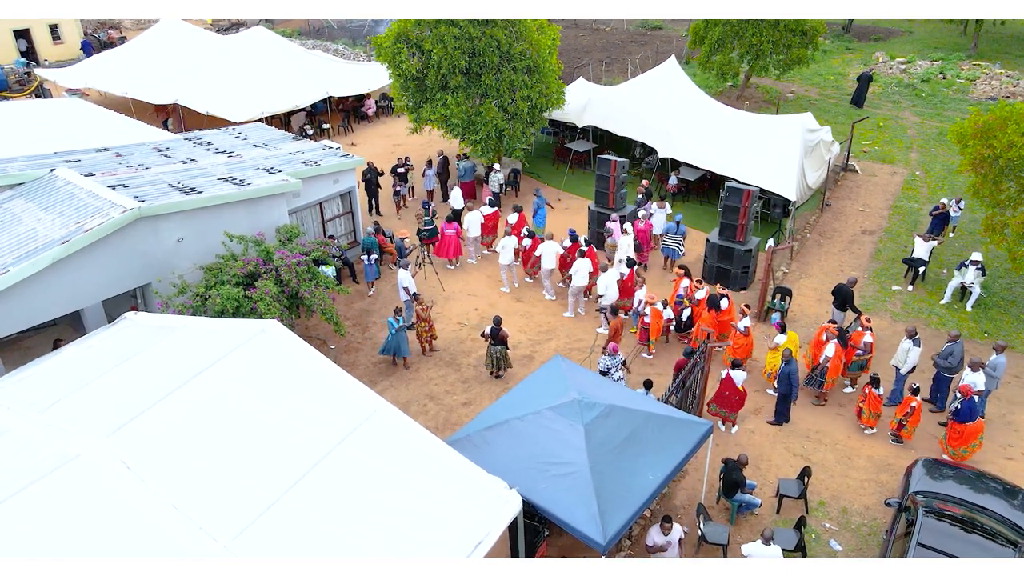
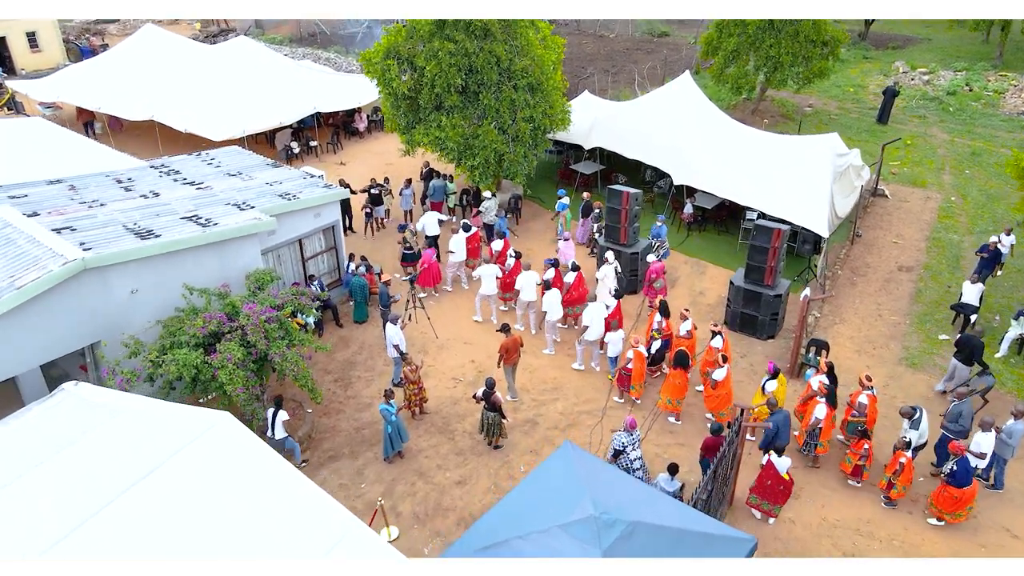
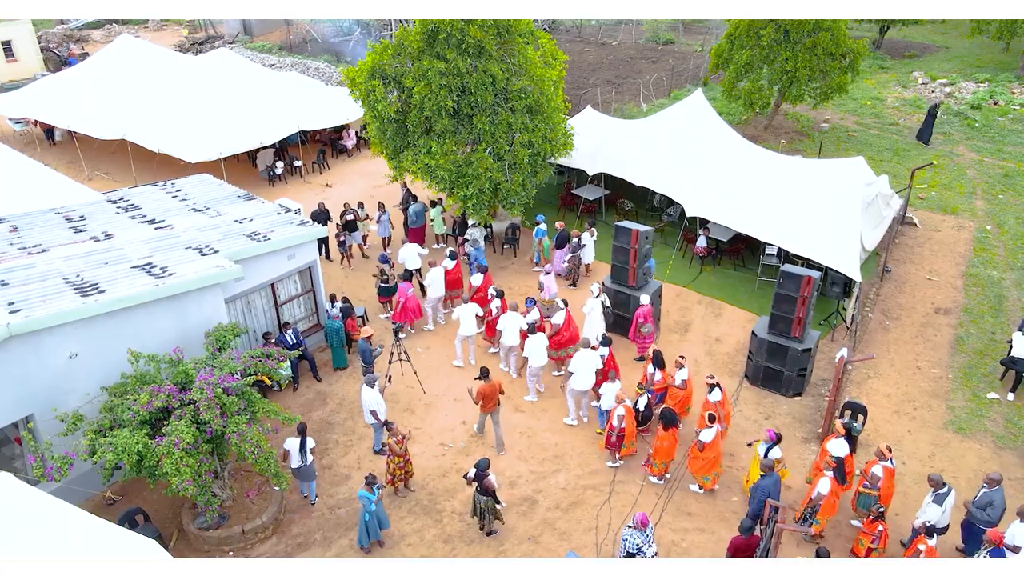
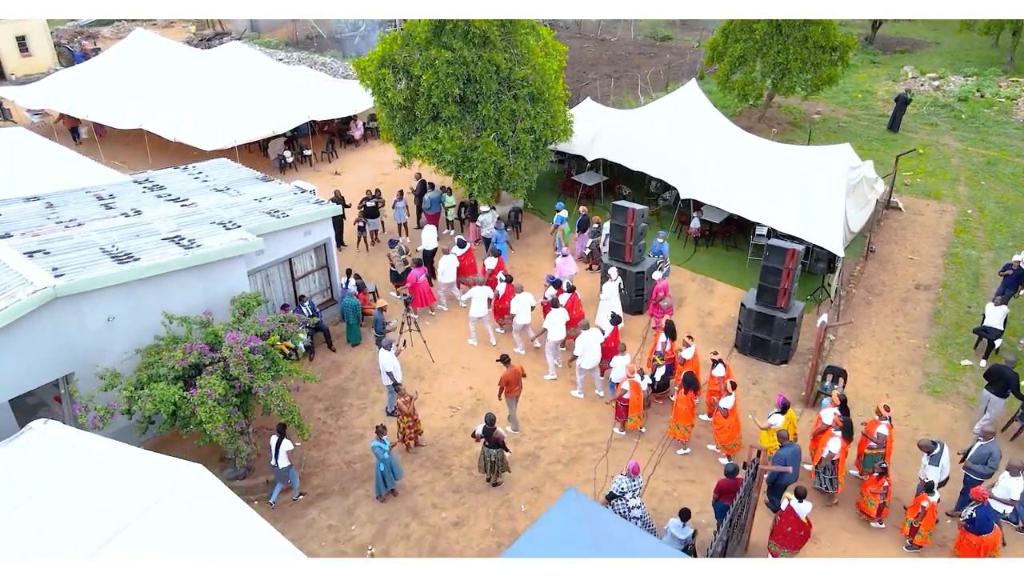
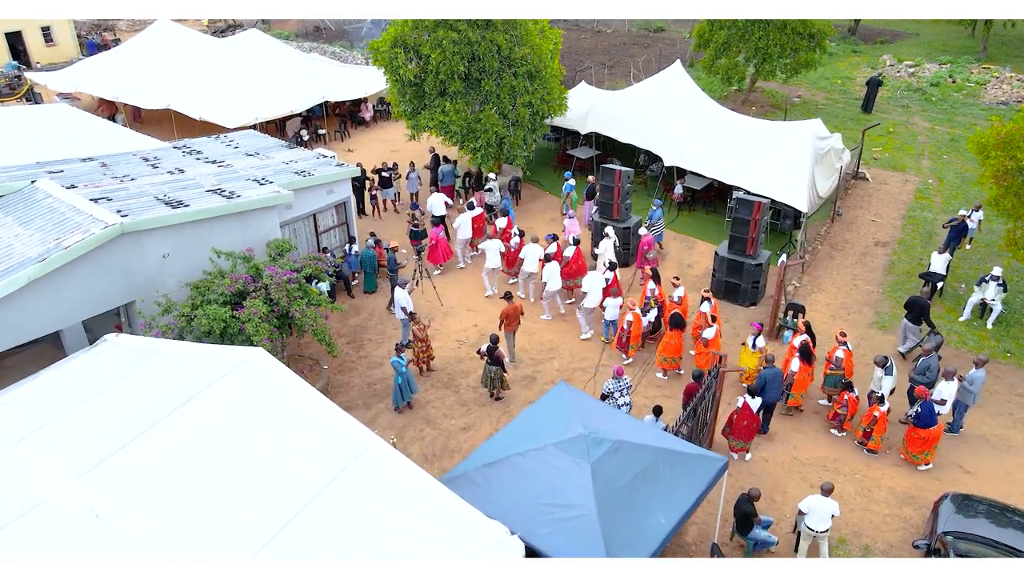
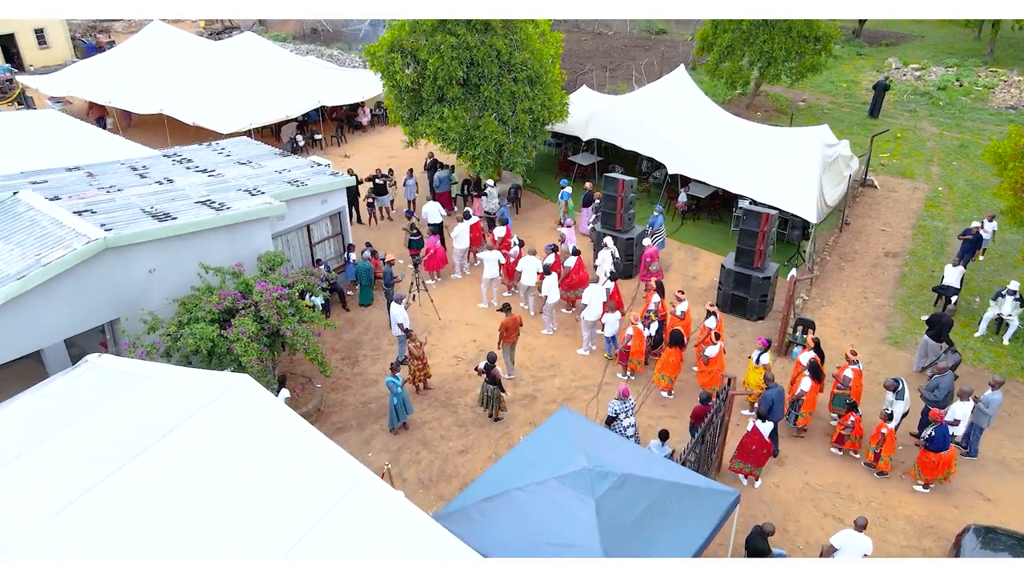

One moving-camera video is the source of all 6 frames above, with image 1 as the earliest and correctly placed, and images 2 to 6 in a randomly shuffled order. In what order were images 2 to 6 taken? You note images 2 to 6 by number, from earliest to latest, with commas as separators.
5, 6, 2, 4, 3
